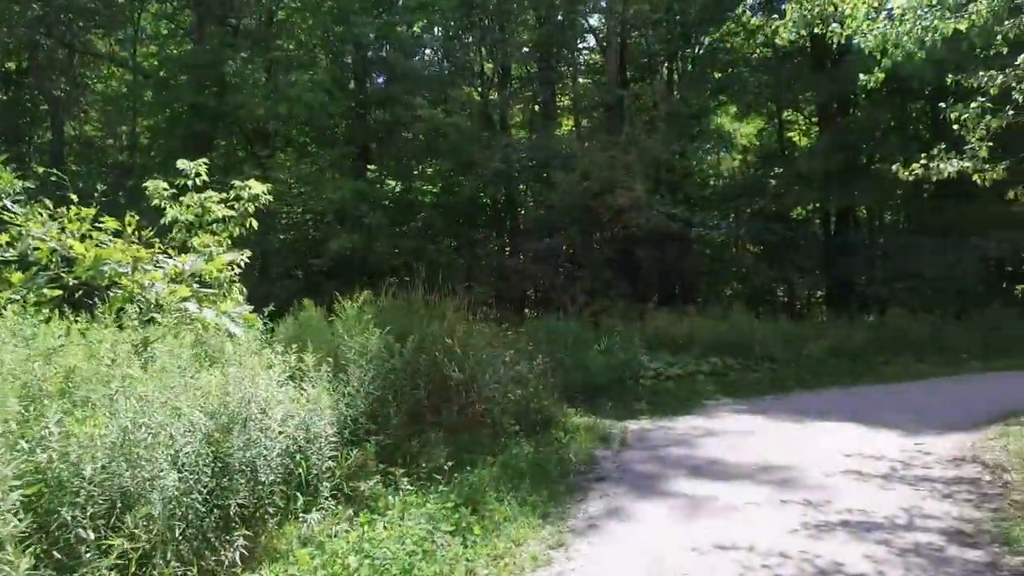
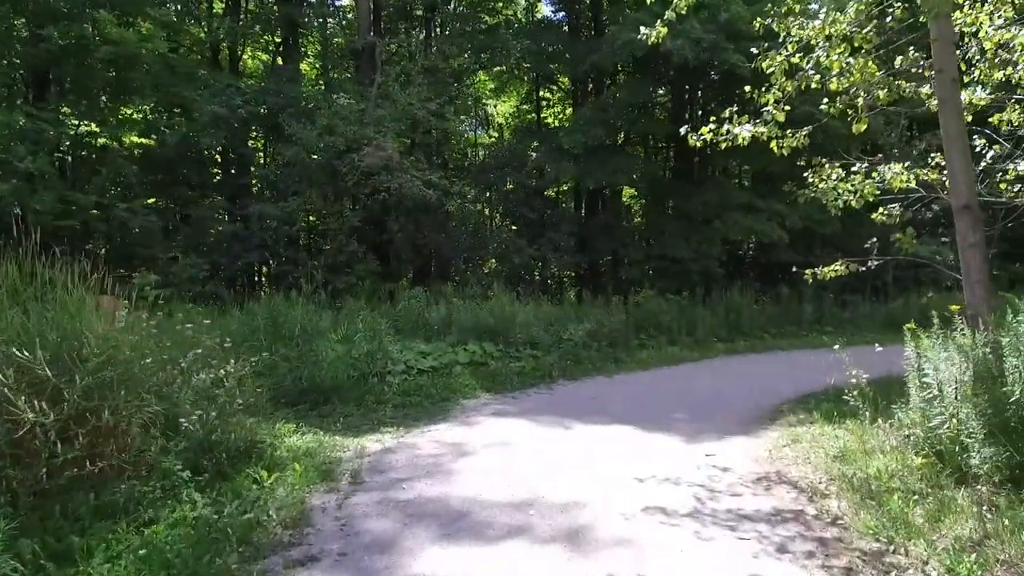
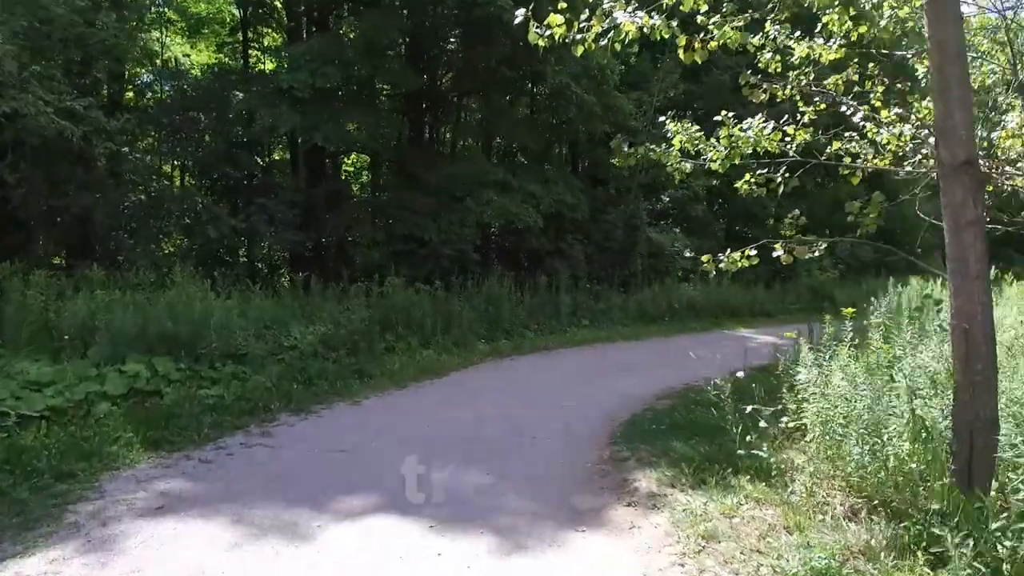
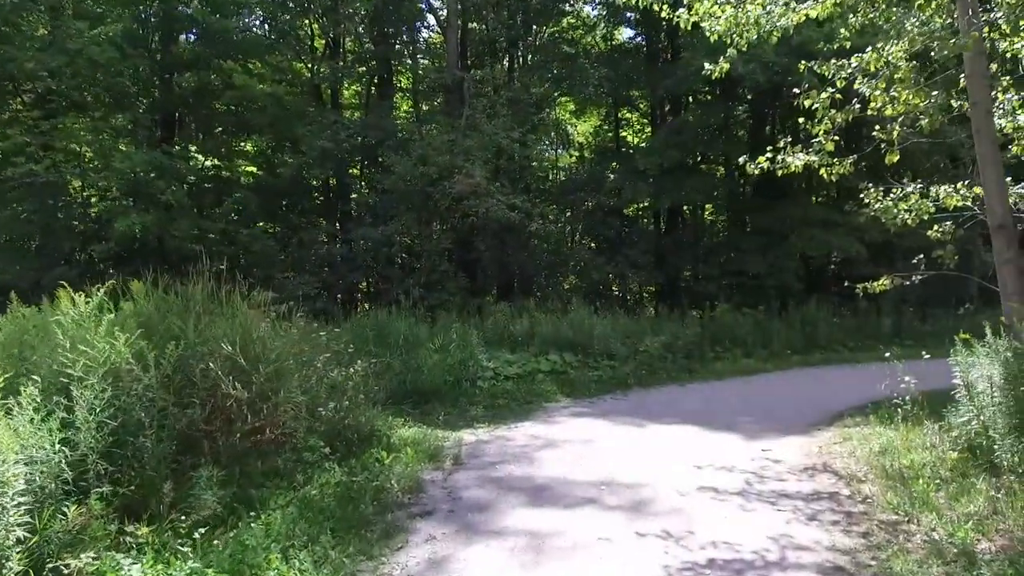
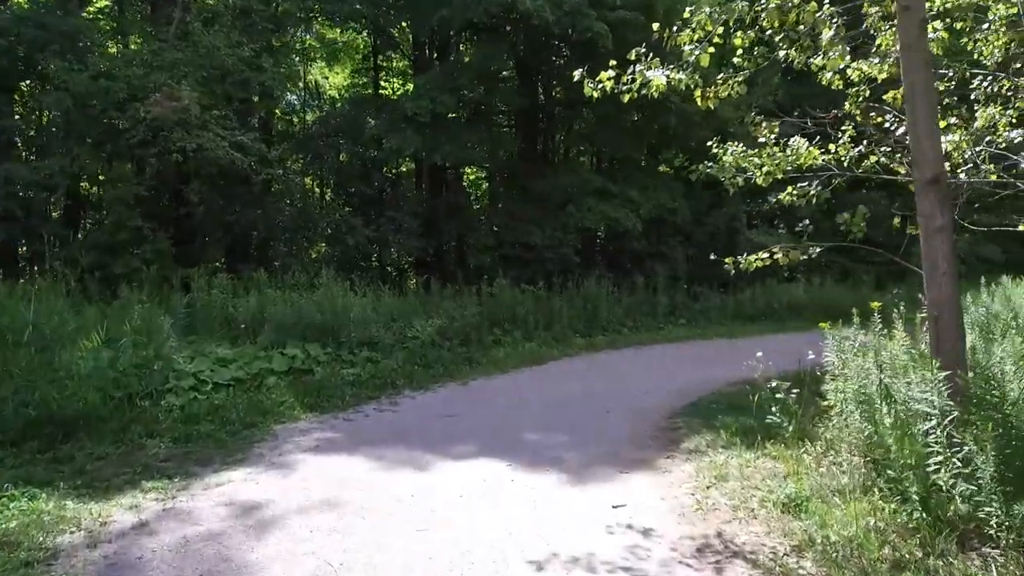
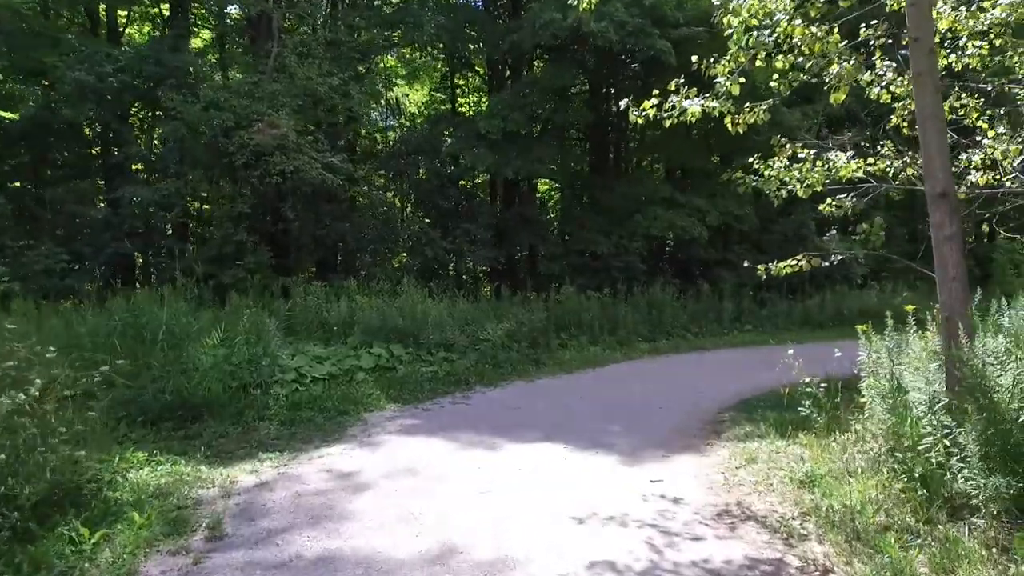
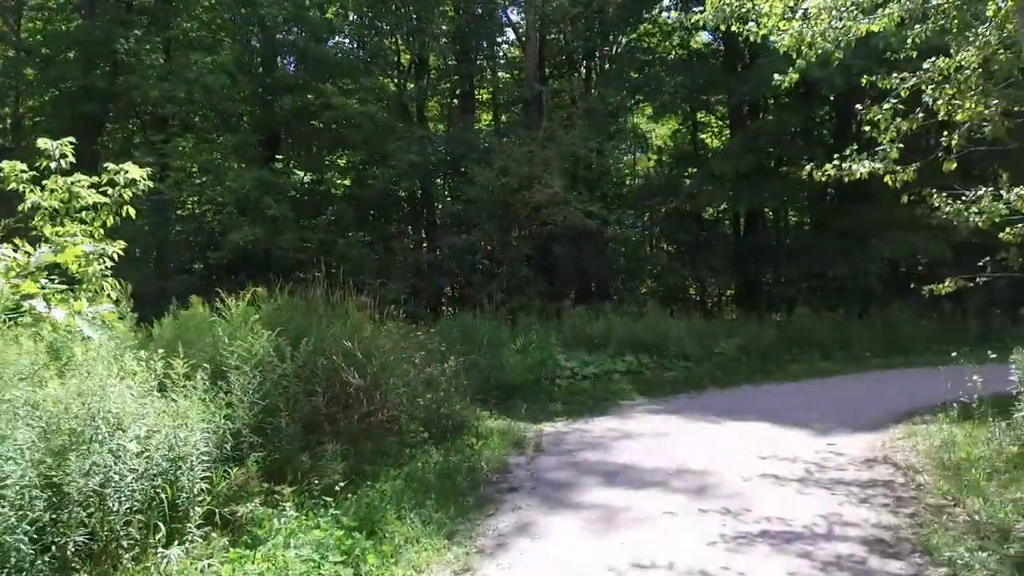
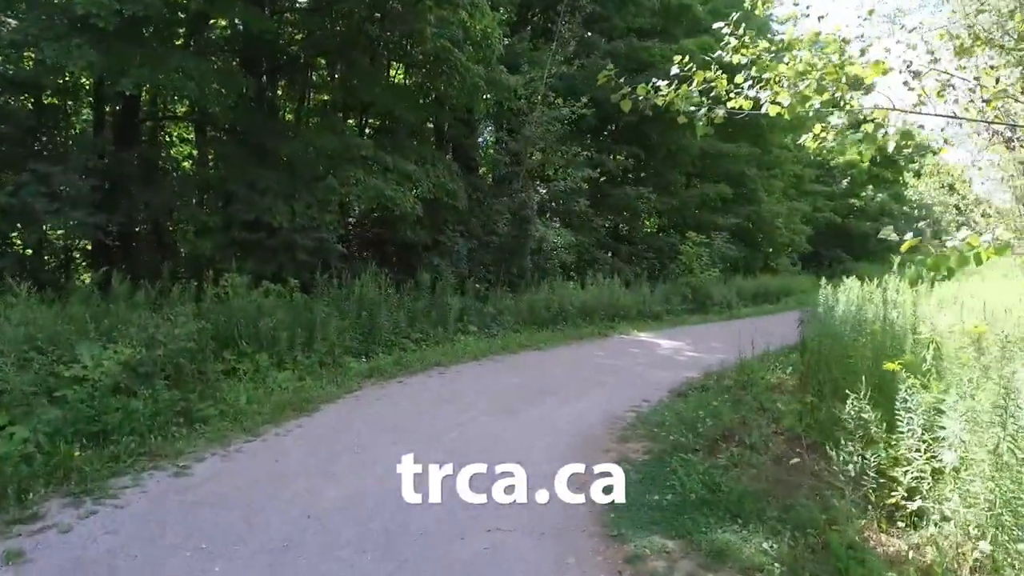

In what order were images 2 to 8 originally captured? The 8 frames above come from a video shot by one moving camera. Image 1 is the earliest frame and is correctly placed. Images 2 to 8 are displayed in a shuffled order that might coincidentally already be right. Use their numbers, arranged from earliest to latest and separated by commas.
7, 4, 2, 6, 5, 3, 8
